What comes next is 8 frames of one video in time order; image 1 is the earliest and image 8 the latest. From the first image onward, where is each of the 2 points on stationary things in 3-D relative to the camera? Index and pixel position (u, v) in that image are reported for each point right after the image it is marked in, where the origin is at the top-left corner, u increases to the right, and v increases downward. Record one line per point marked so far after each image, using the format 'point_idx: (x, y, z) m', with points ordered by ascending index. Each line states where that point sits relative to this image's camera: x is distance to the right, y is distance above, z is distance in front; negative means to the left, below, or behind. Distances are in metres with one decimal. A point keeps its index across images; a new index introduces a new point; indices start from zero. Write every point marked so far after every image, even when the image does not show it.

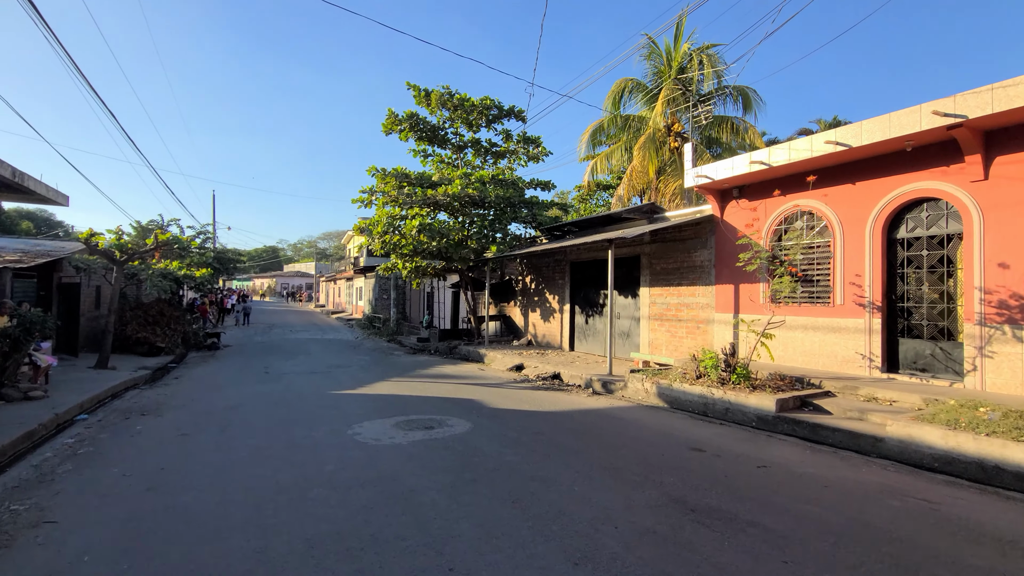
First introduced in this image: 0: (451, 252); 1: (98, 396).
0: (-1.9, +1.1, +14.9) m
1: (-6.9, -1.8, +8.2) m
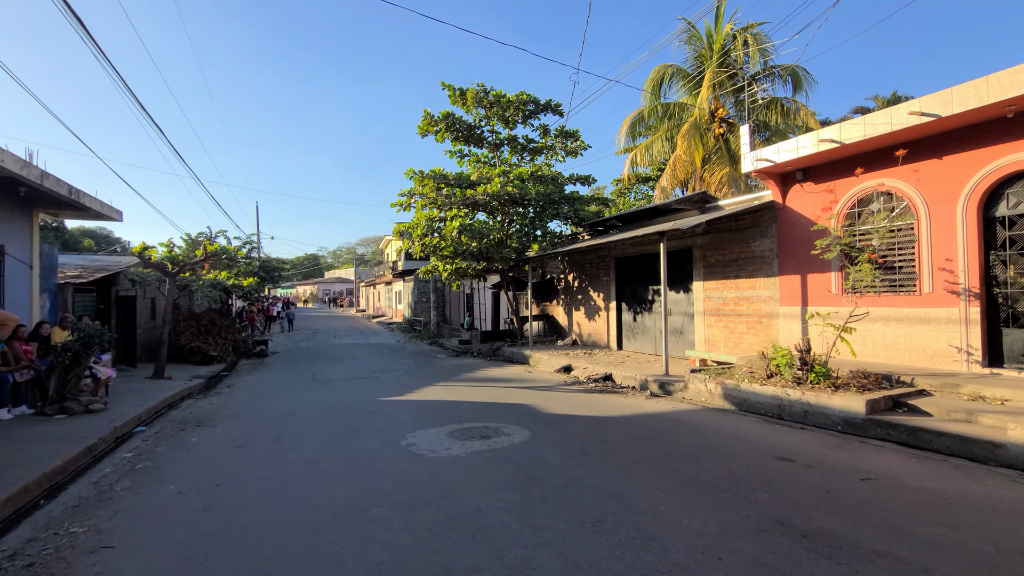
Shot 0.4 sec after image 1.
0: (-0.6, +1.1, +14.6) m
1: (-6.0, -2.0, +8.3) m
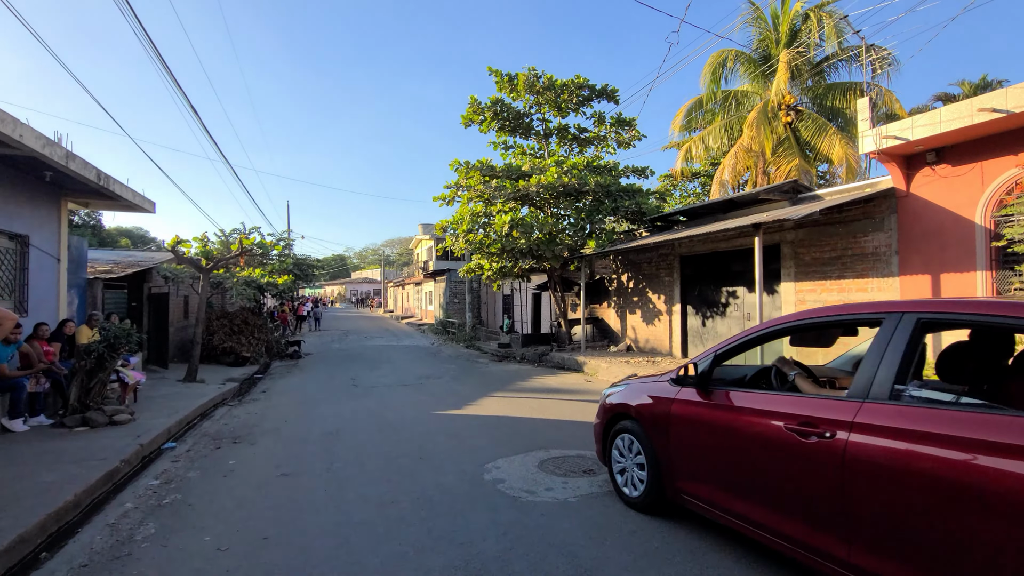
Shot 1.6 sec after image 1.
0: (+0.8, +1.1, +13.5) m
1: (-4.9, -1.9, +7.4) m
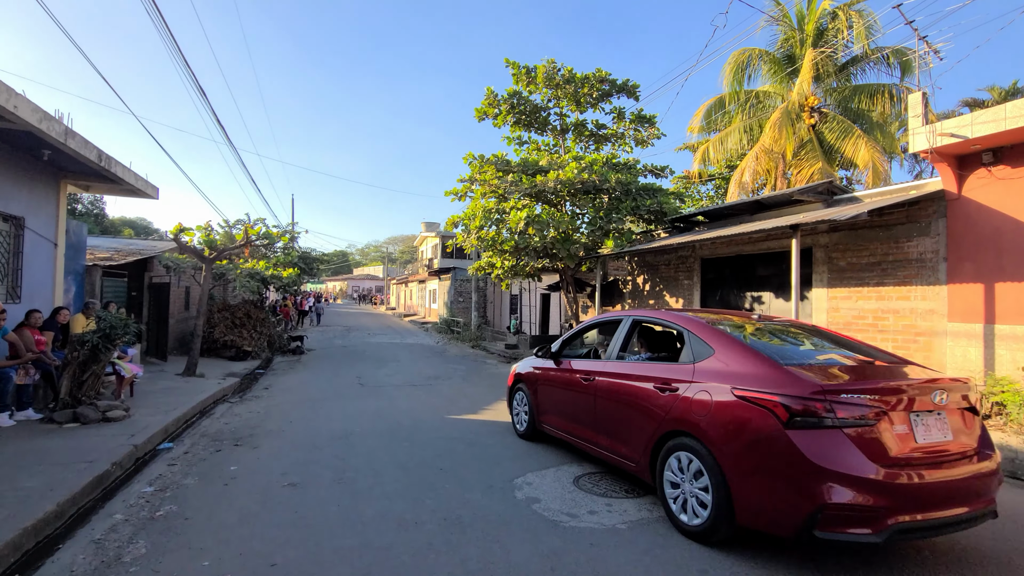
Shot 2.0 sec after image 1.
0: (+1.2, +1.1, +13.0) m
1: (-4.6, -1.8, +6.9) m
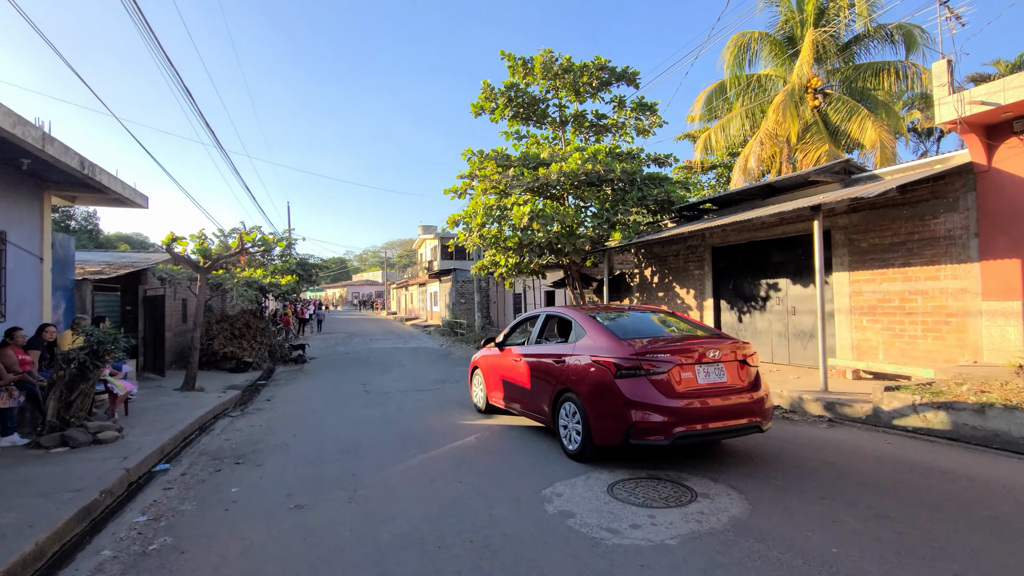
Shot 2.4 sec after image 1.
0: (+1.3, +1.2, +12.6) m
1: (-4.4, -1.9, +6.5) m
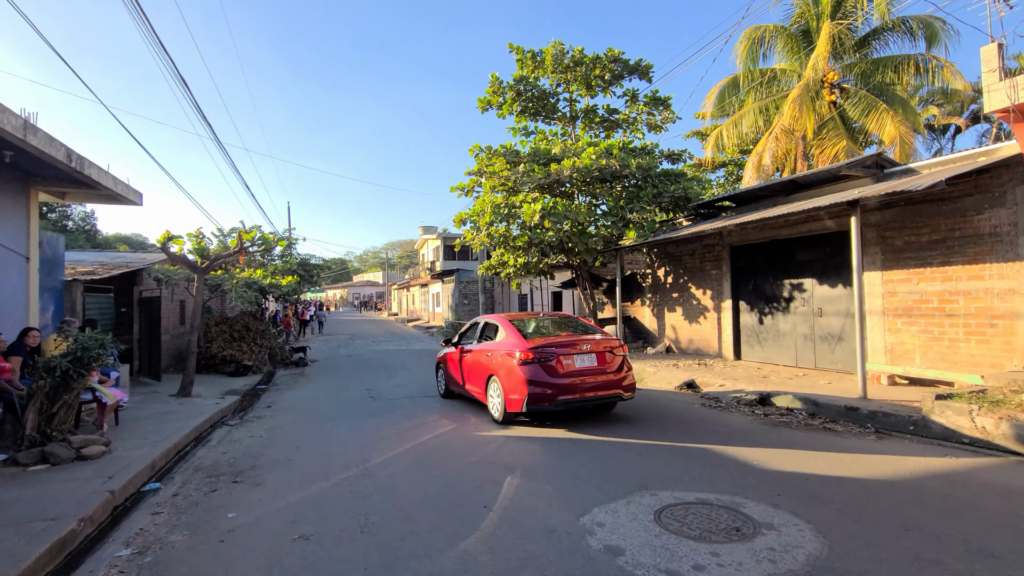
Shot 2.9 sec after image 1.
0: (+1.6, +1.2, +12.1) m
1: (-4.1, -1.9, +6.0) m
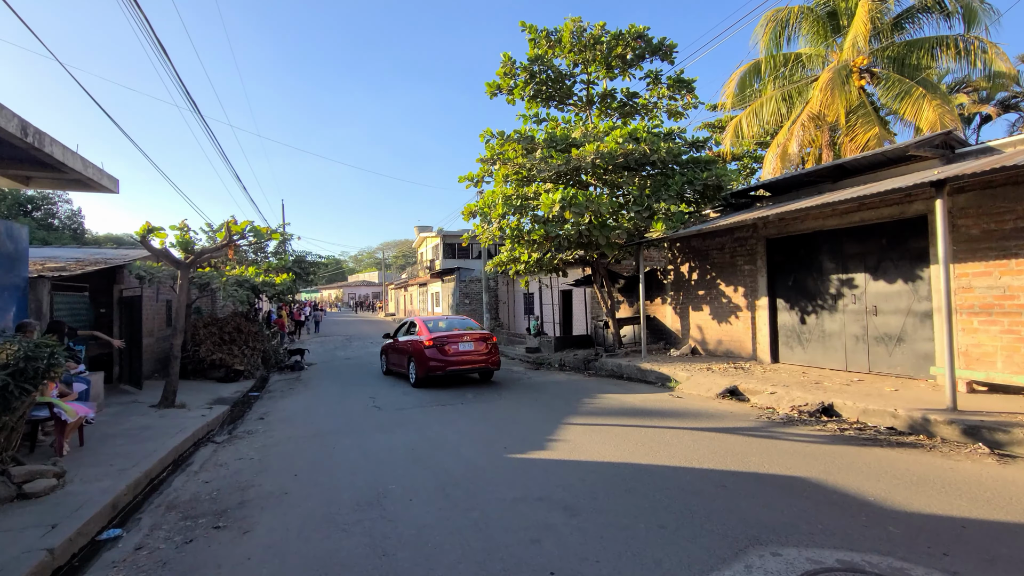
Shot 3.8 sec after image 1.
0: (+1.9, +1.2, +11.1) m
1: (-3.7, -1.9, +5.0) m
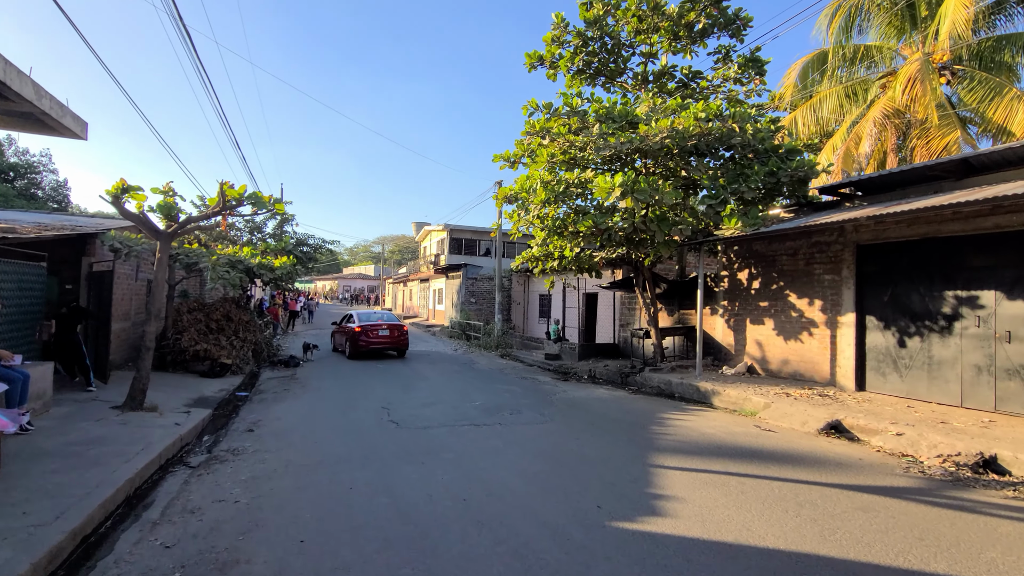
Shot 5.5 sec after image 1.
0: (+2.8, +1.1, +9.5) m
1: (-2.9, -1.6, +3.3) m
